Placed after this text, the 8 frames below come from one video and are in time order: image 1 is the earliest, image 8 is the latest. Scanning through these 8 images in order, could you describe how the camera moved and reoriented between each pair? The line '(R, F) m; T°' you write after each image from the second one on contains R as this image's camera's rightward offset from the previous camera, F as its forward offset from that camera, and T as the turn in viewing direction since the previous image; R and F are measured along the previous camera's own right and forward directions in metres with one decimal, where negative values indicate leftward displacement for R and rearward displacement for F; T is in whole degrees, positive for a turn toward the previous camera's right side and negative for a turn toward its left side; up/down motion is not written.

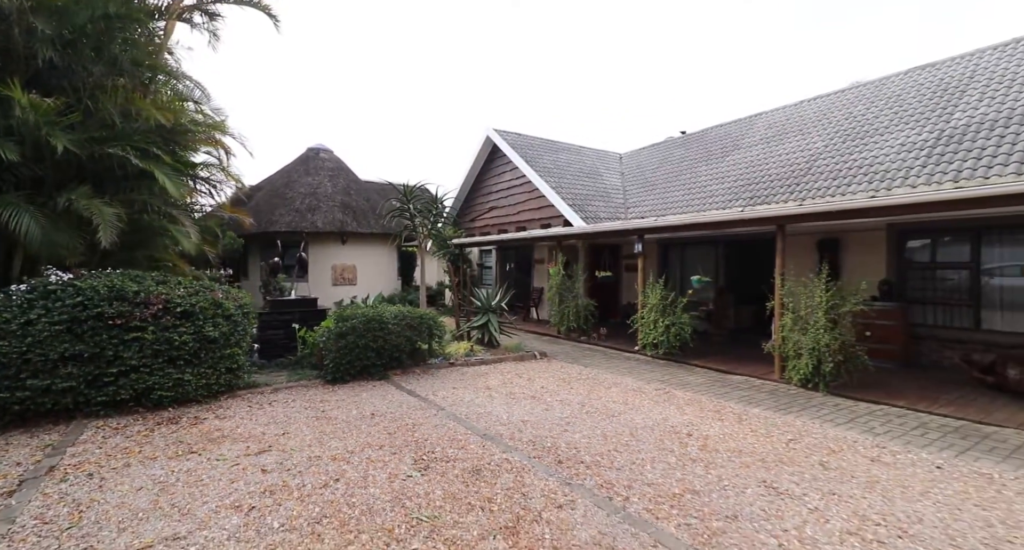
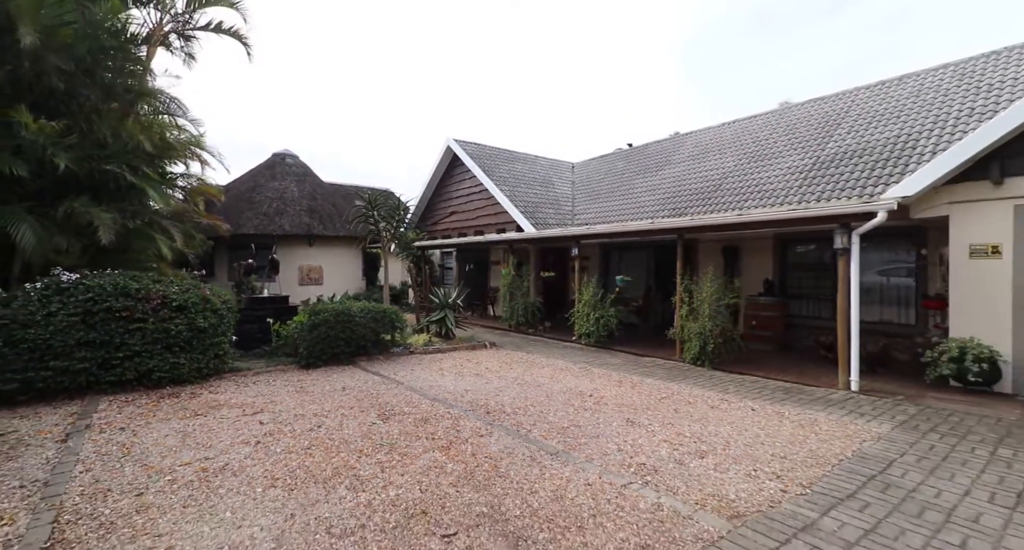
(+0.3, -1.3) m; +4°
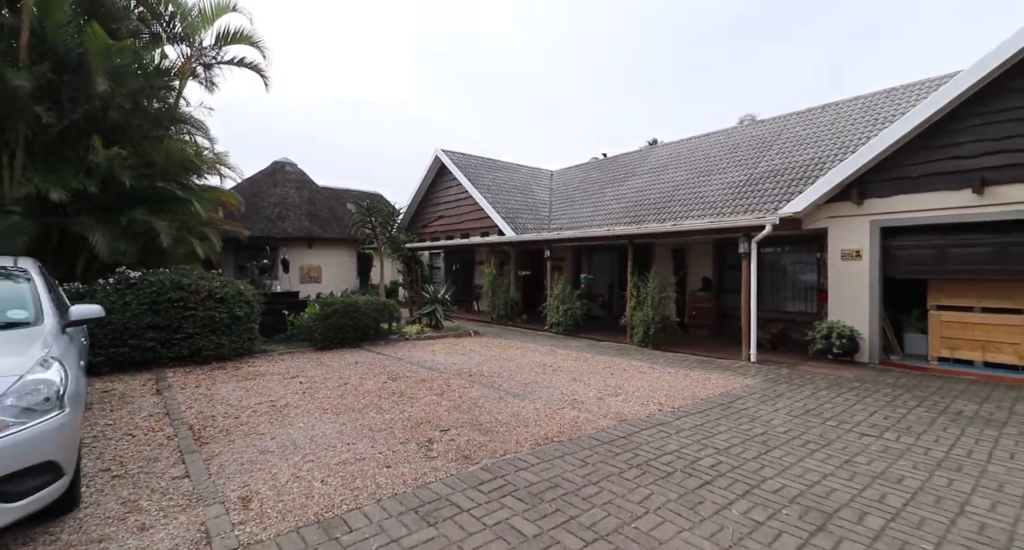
(+0.1, -1.7) m; +1°
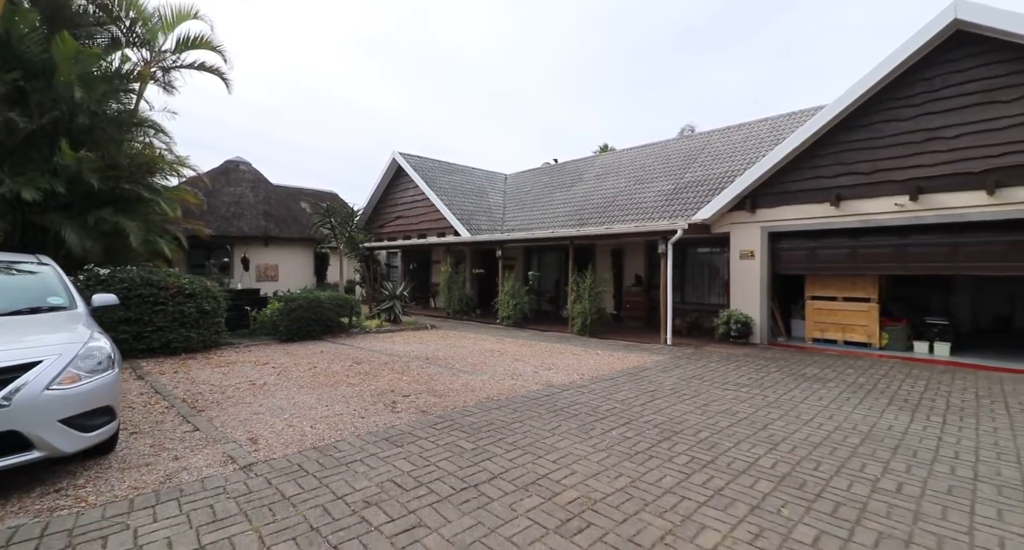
(+0.1, -1.1) m; +5°
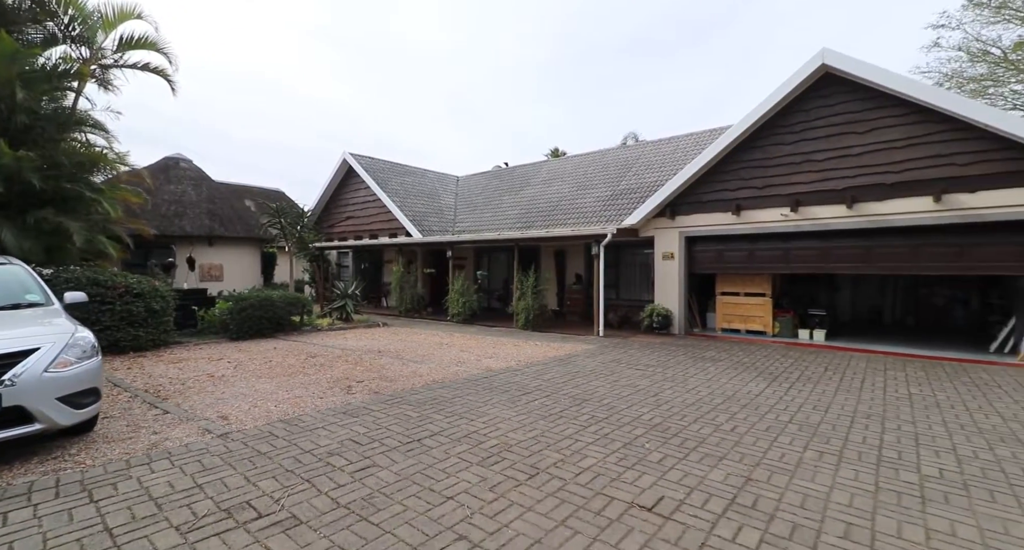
(+0.1, -0.8) m; +5°
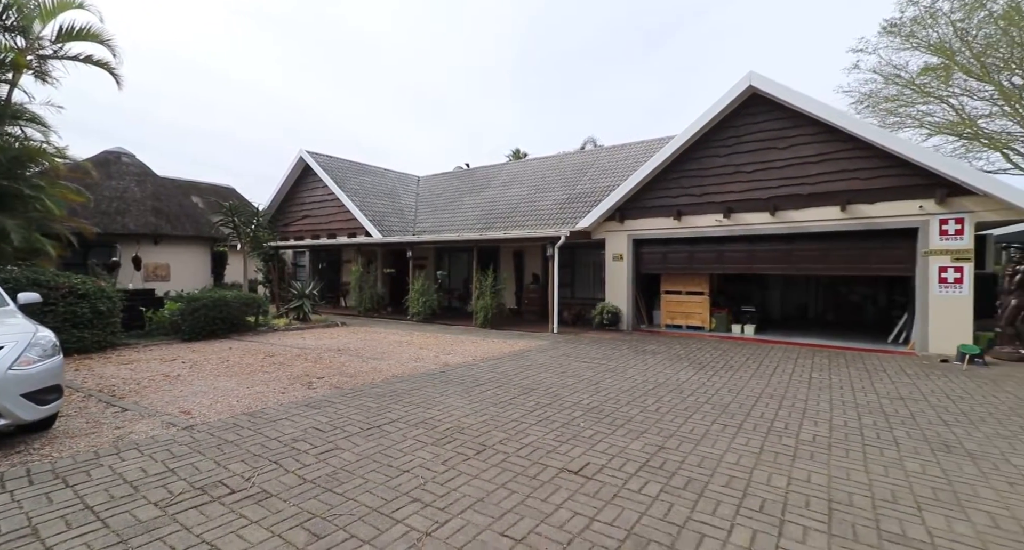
(+0.1, -0.4) m; +4°
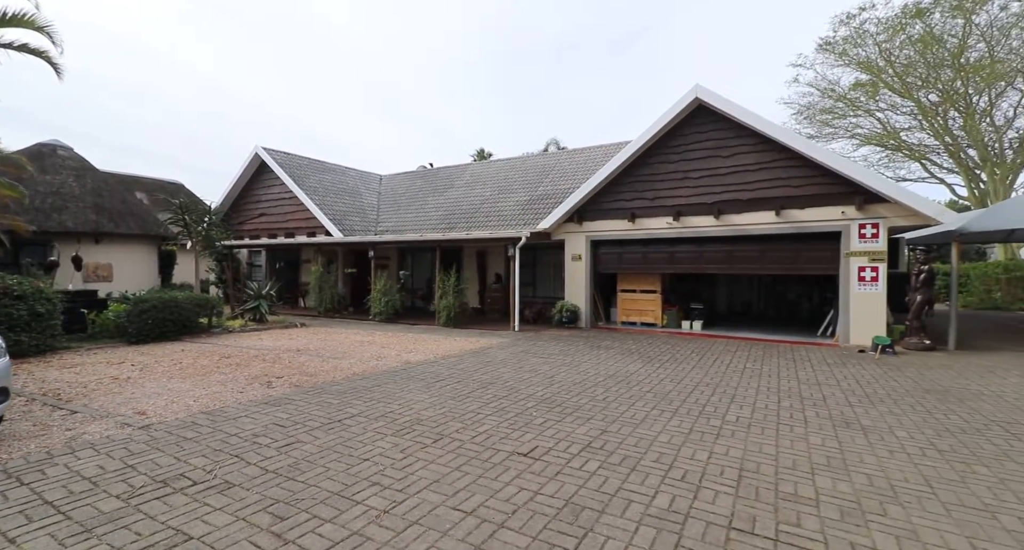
(+0.1, -0.2) m; +4°
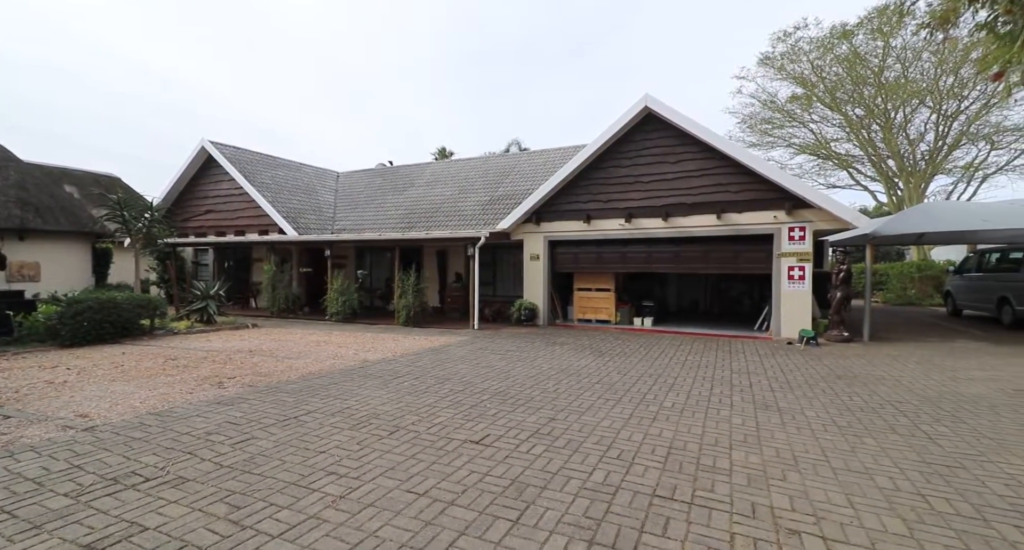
(0.0, -0.2) m; +5°
